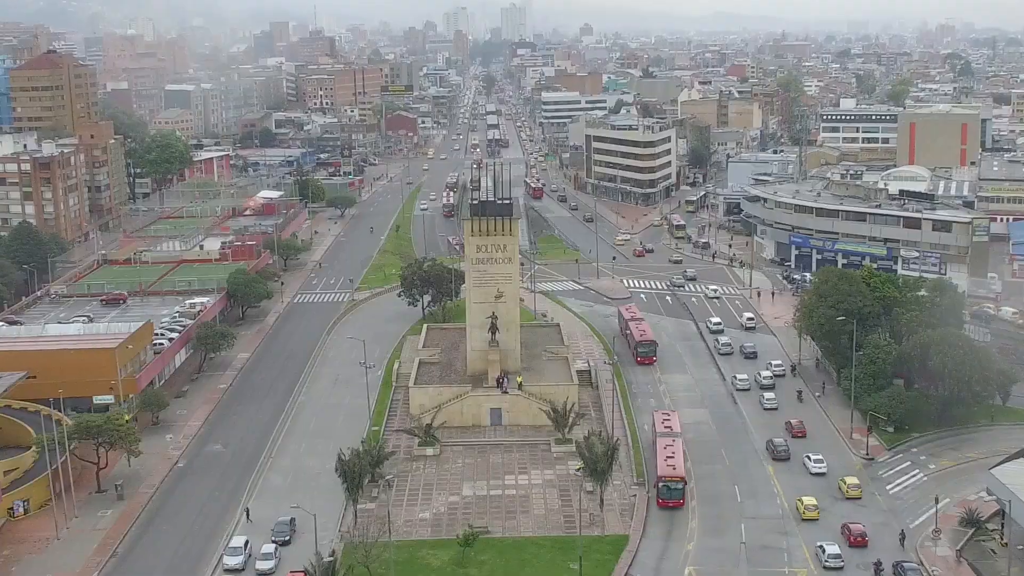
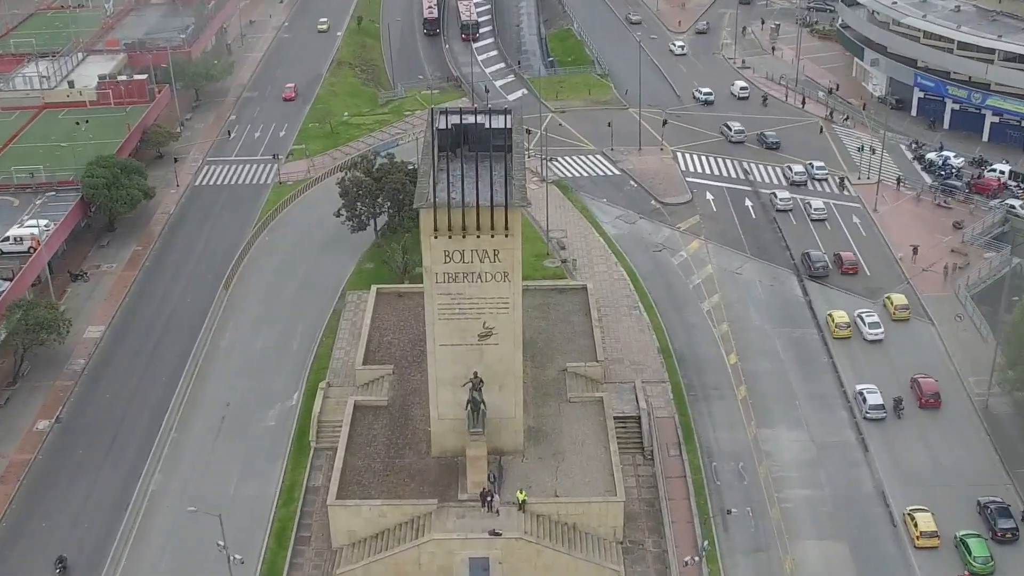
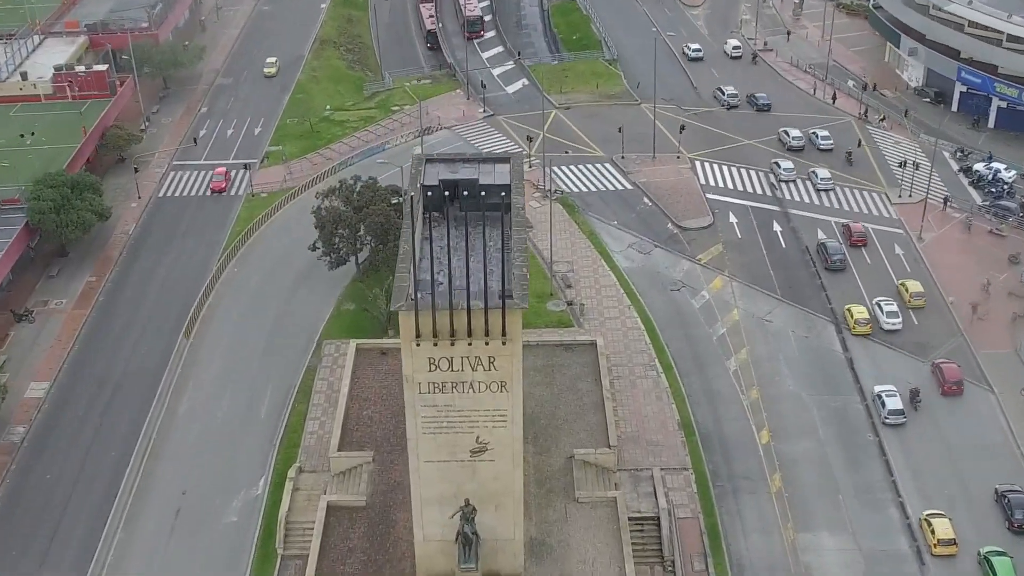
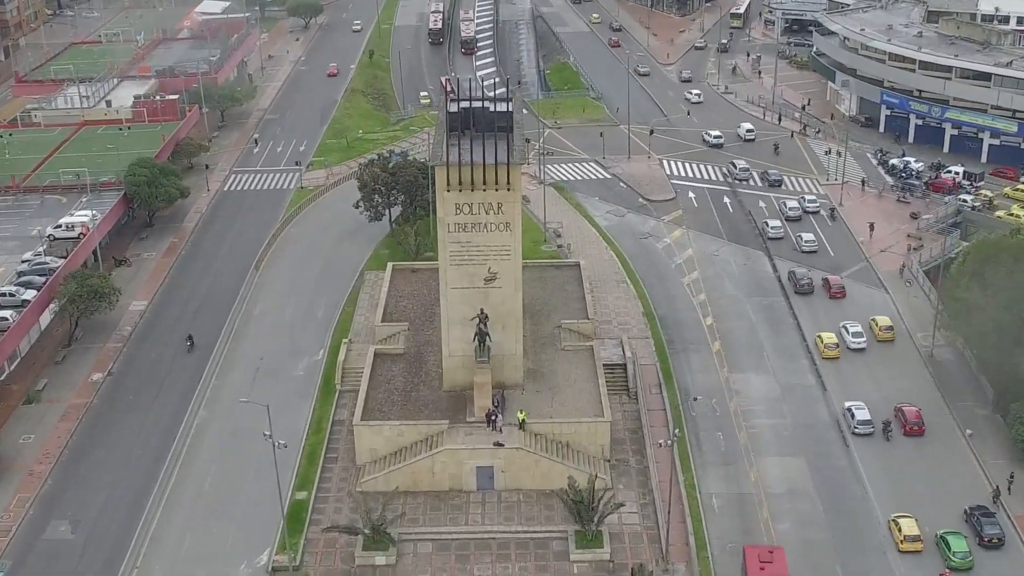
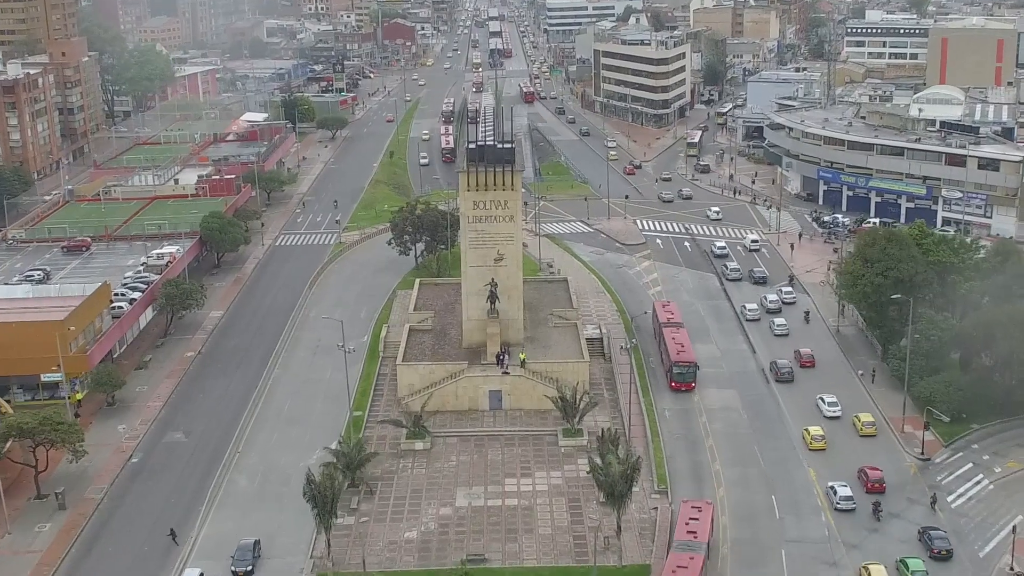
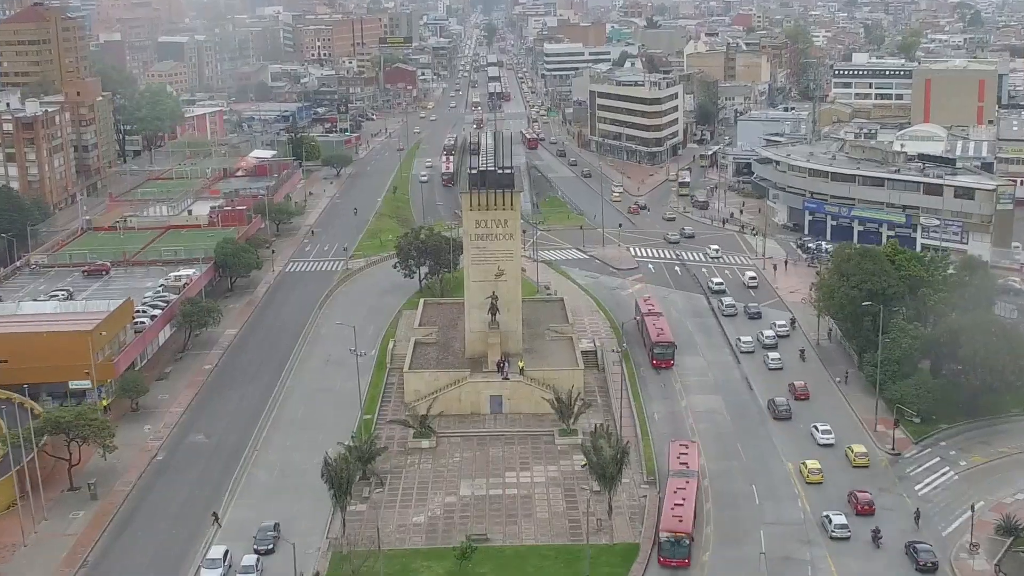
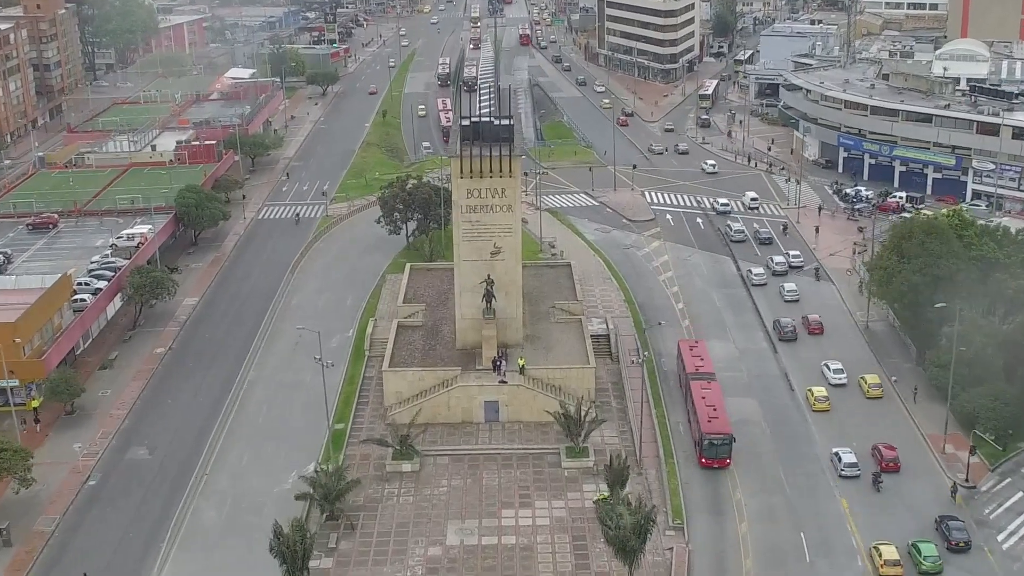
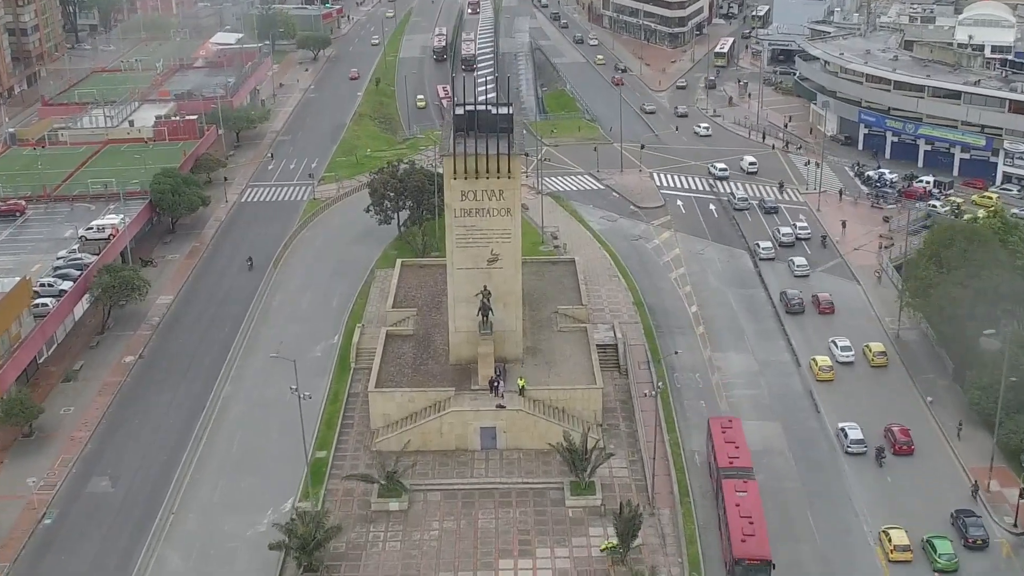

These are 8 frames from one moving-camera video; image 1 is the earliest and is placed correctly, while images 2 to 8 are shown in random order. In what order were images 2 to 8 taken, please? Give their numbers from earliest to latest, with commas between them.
6, 5, 7, 8, 4, 2, 3
